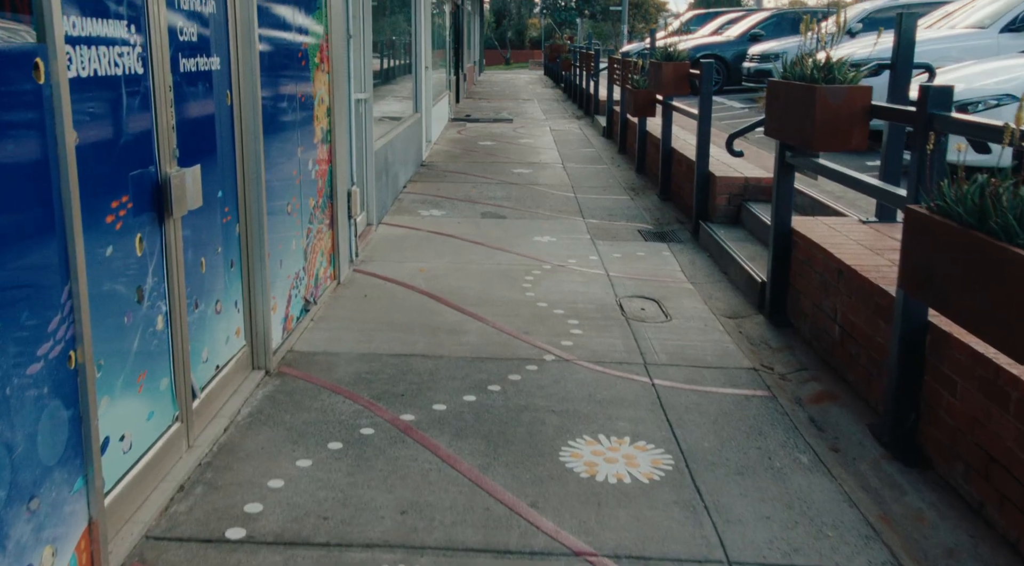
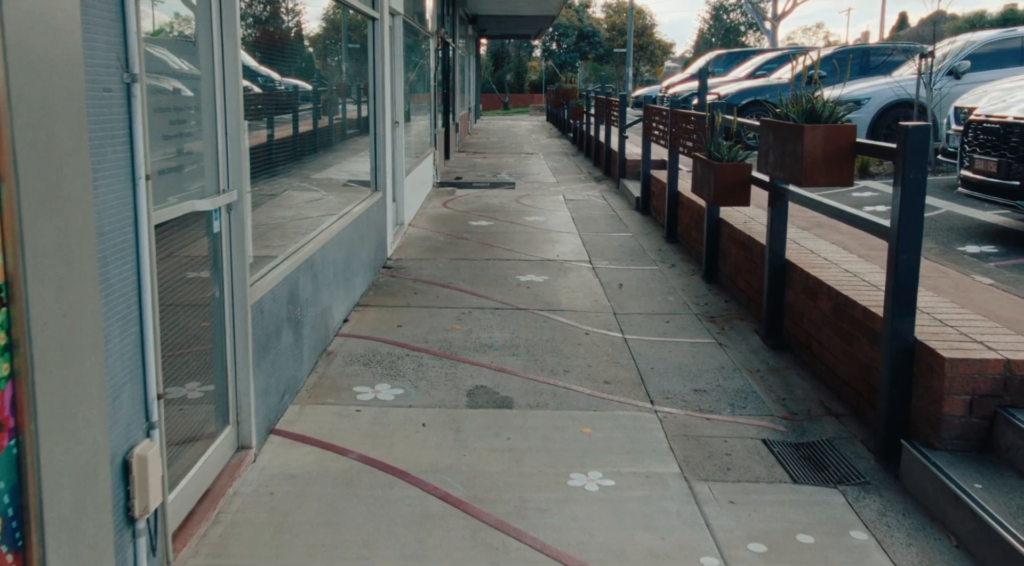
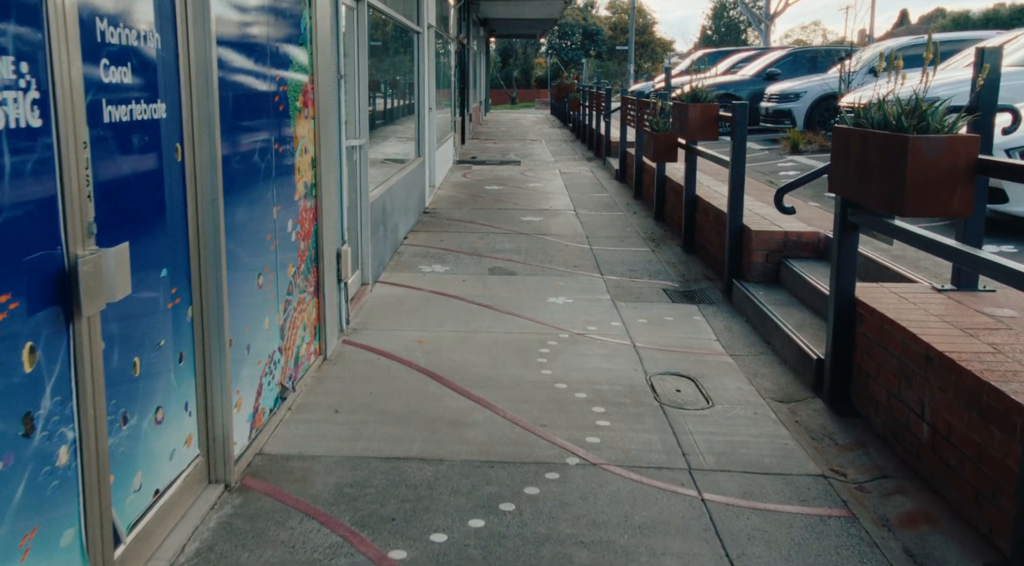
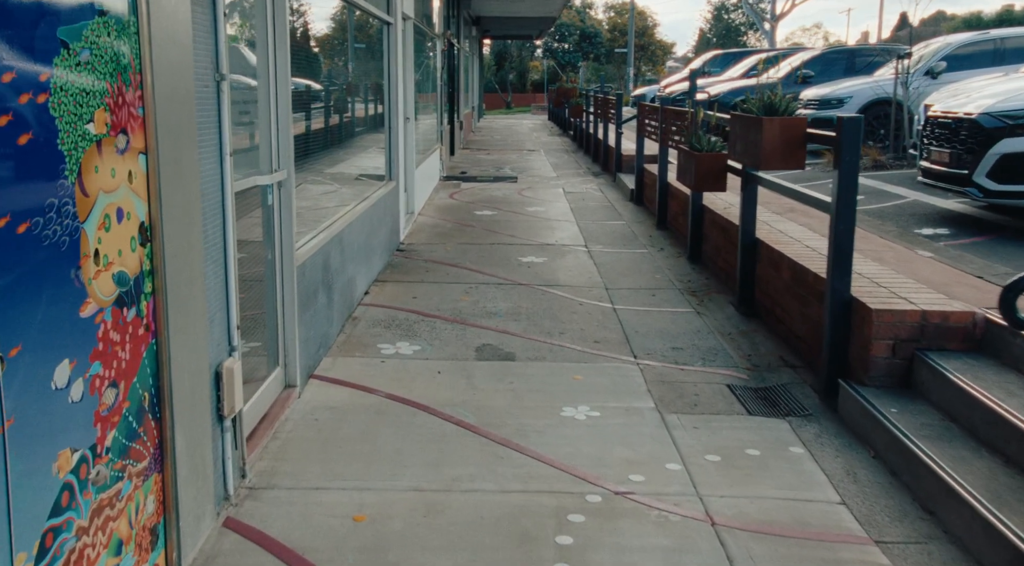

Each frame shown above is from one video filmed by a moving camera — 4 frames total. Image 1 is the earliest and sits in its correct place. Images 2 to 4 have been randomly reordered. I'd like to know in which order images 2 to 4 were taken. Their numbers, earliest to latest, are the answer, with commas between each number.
3, 4, 2
